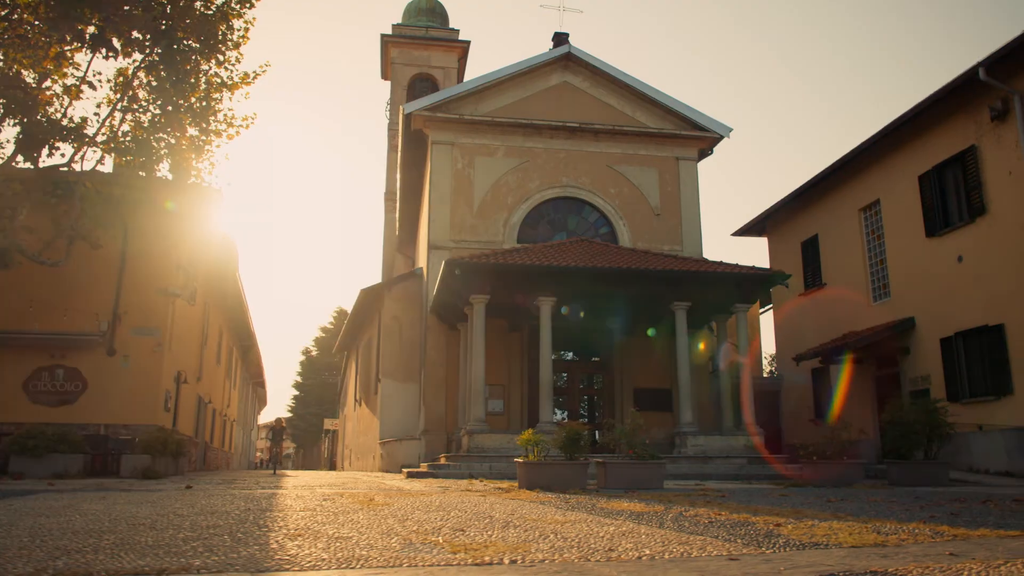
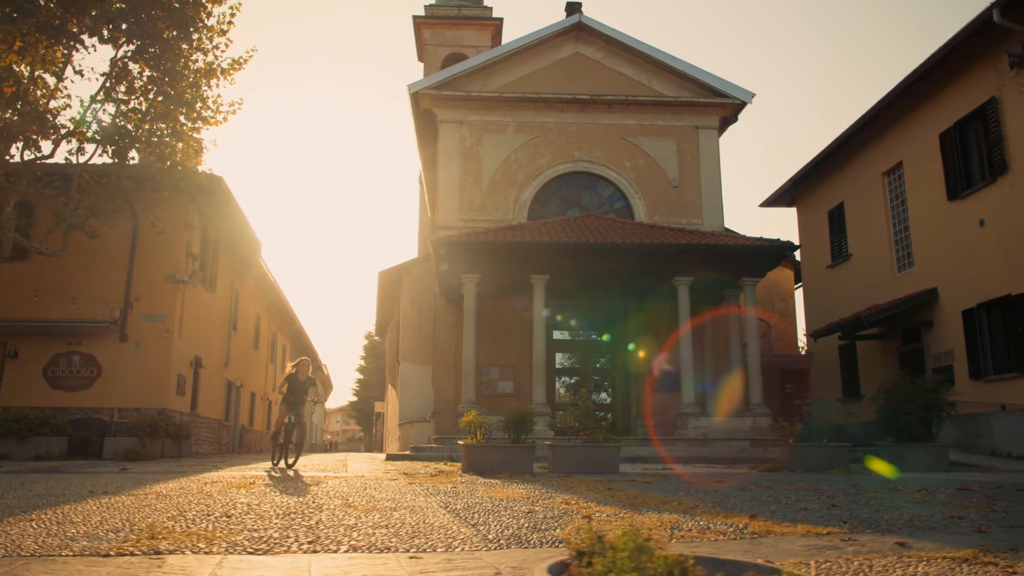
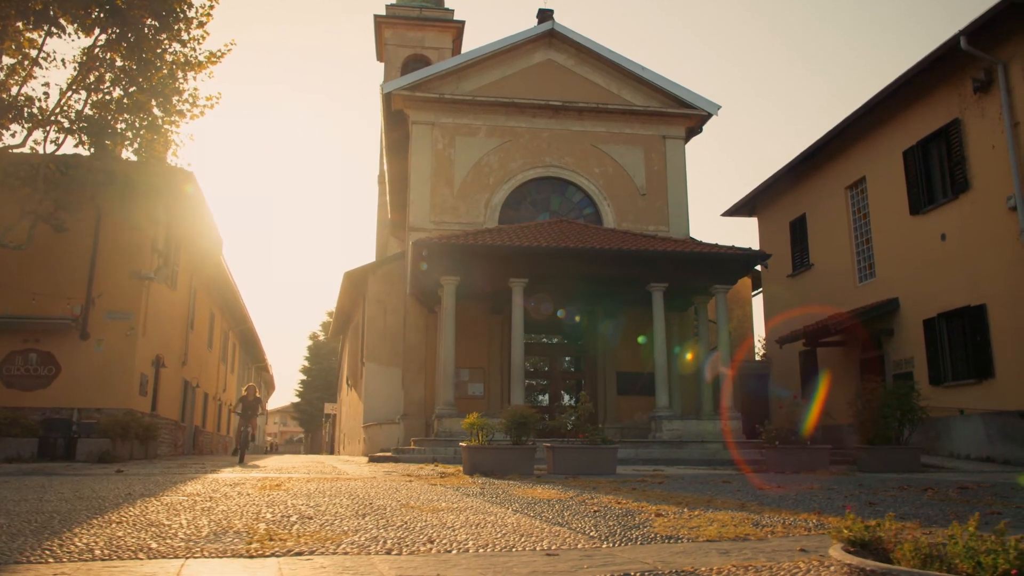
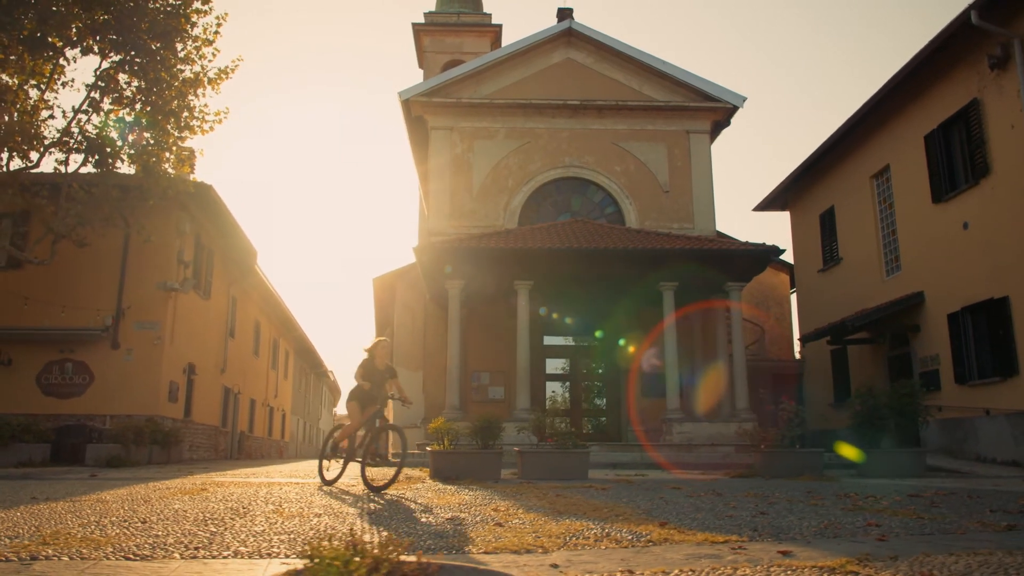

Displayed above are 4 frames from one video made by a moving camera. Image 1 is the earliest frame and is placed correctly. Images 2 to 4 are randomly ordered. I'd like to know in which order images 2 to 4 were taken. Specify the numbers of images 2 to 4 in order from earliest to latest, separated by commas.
3, 2, 4
